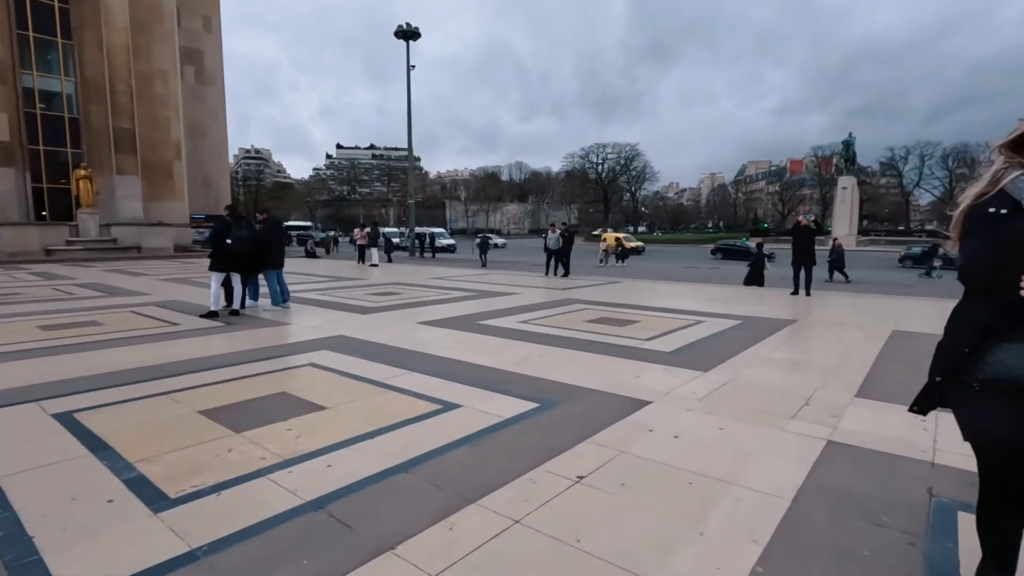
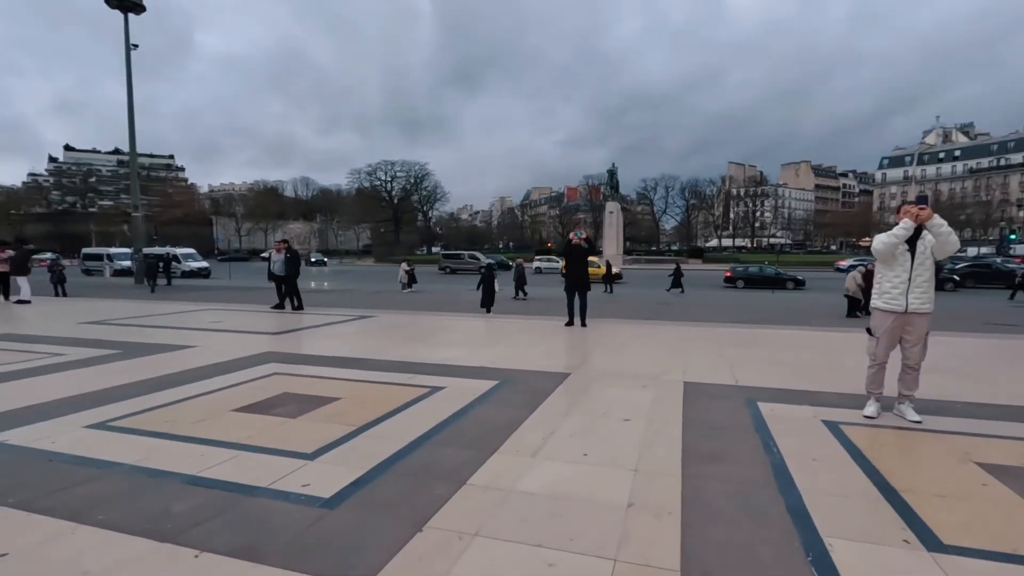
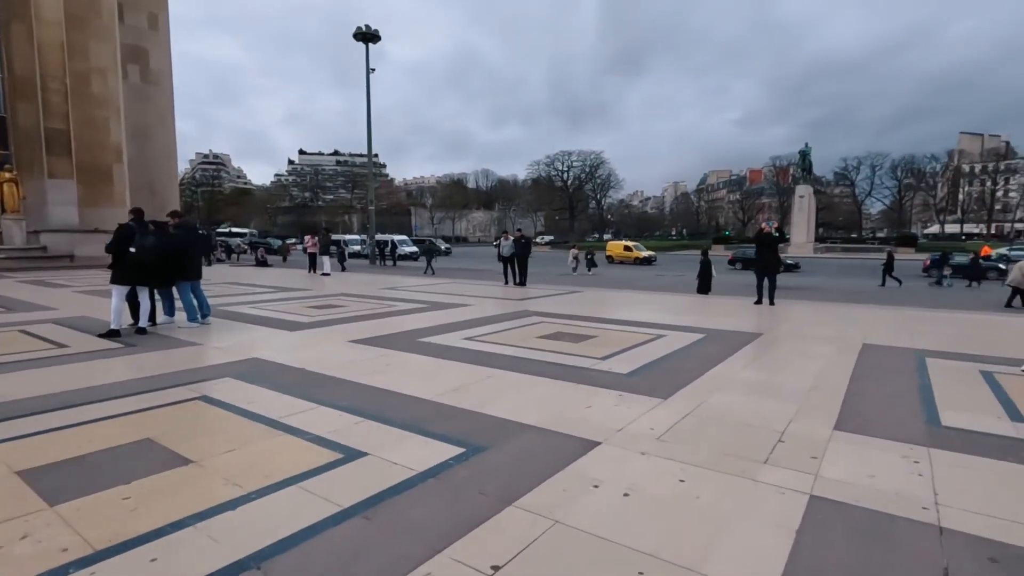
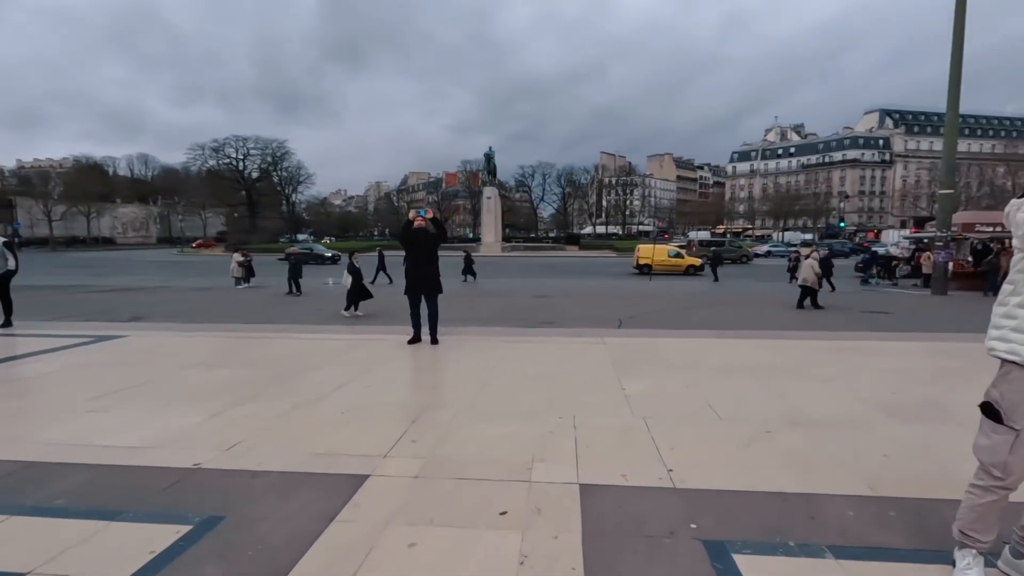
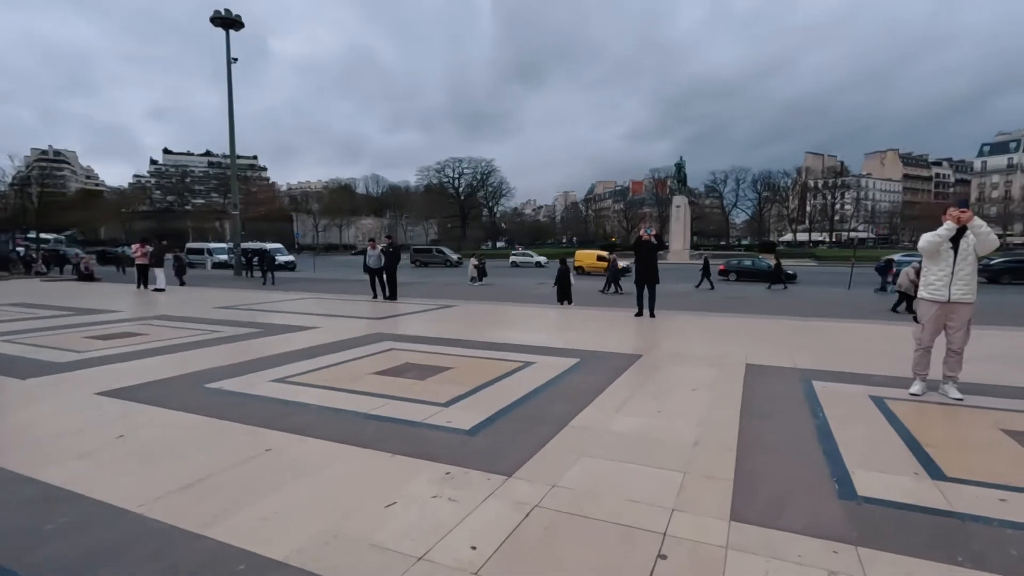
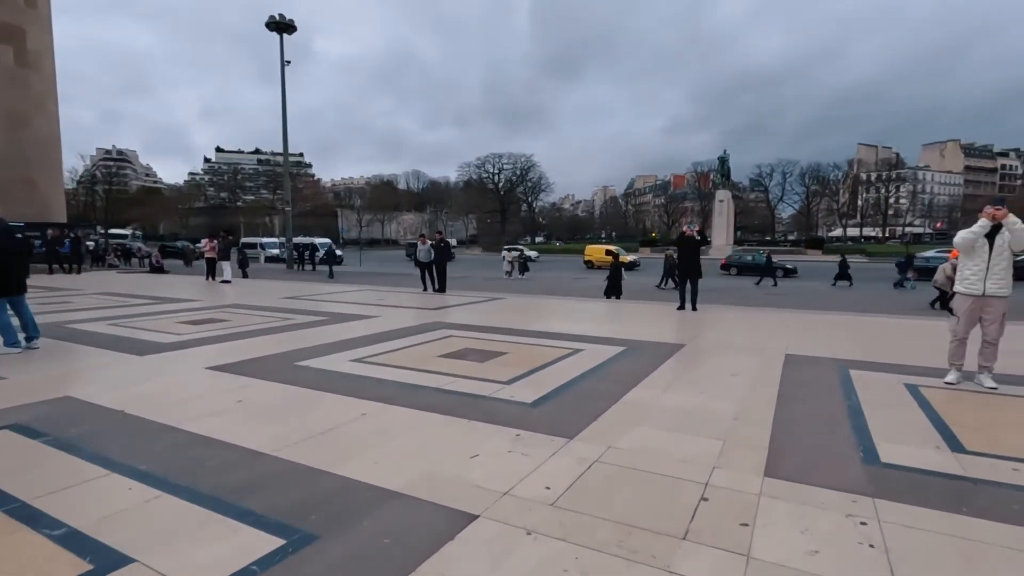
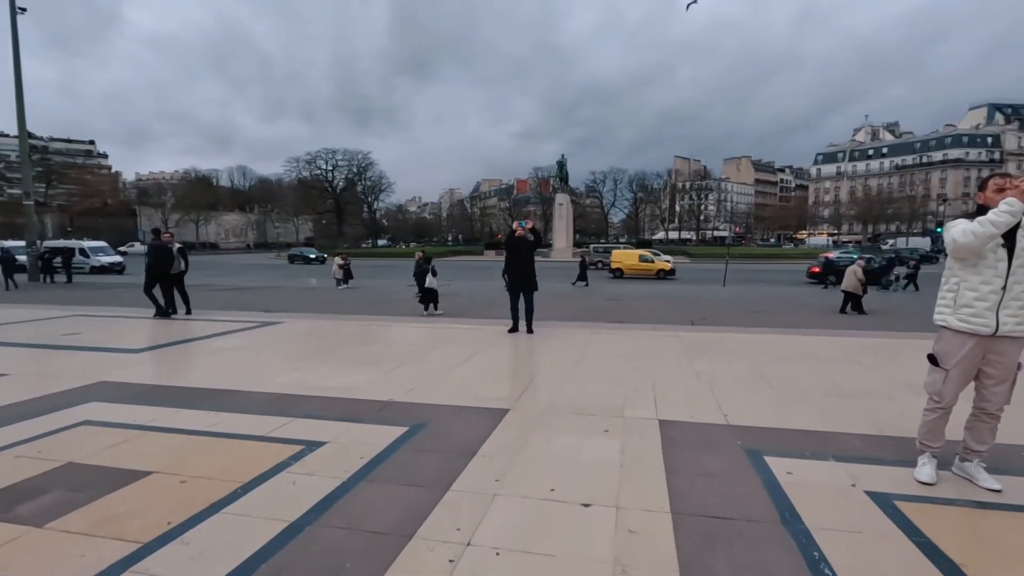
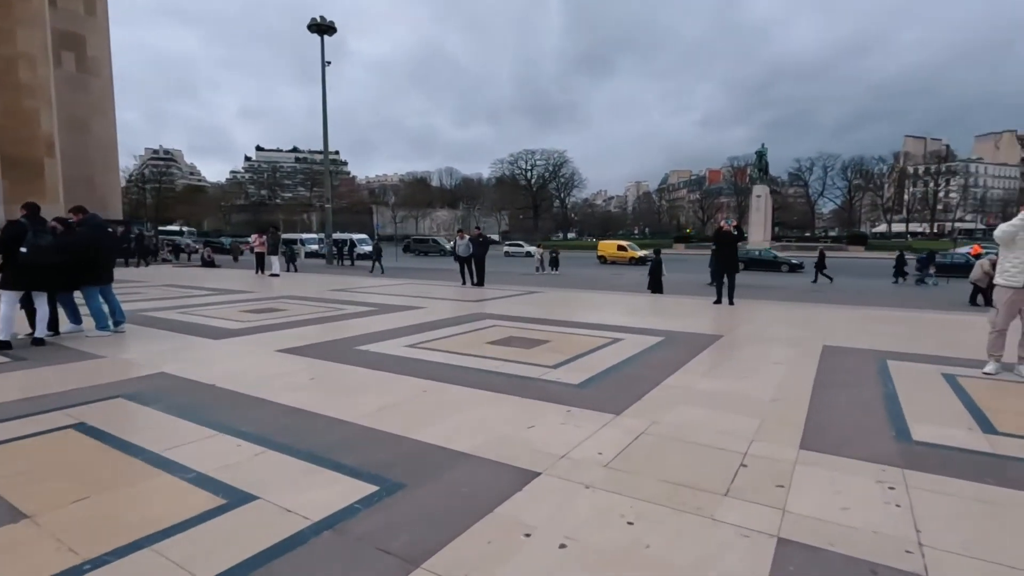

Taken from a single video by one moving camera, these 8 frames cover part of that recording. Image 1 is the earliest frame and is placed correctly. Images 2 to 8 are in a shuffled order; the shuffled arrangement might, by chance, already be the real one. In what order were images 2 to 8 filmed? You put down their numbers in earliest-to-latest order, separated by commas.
3, 8, 6, 5, 2, 7, 4
